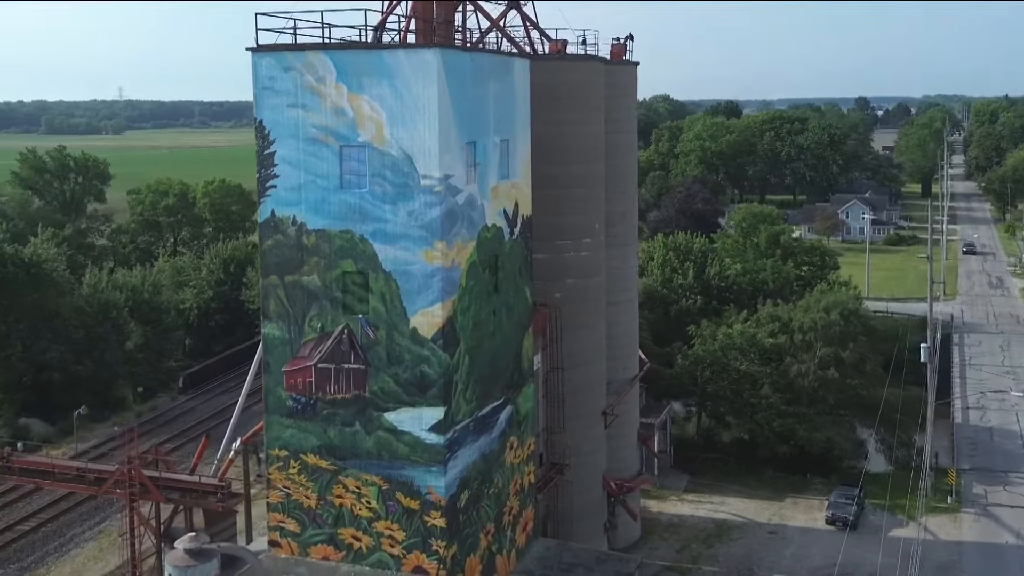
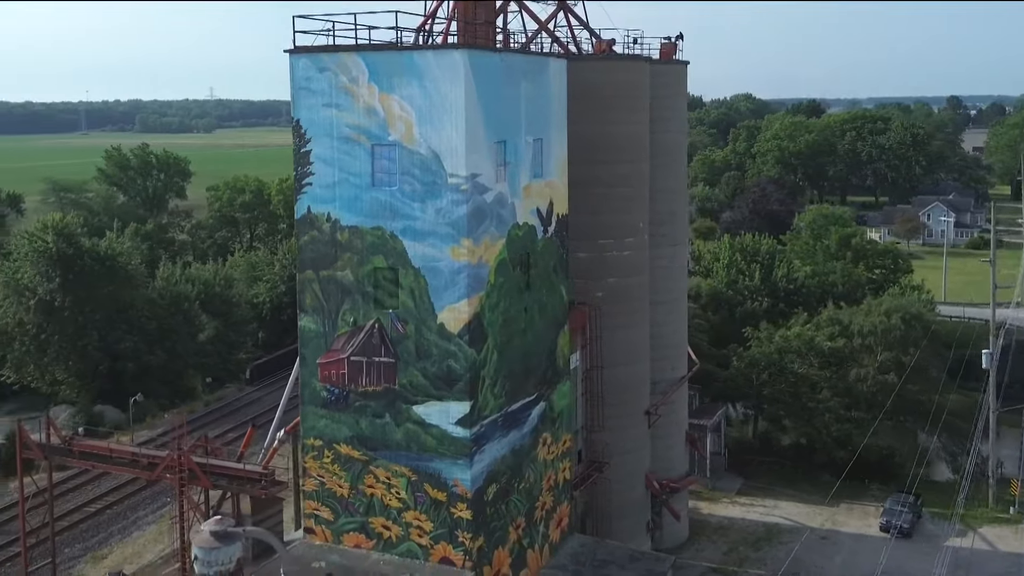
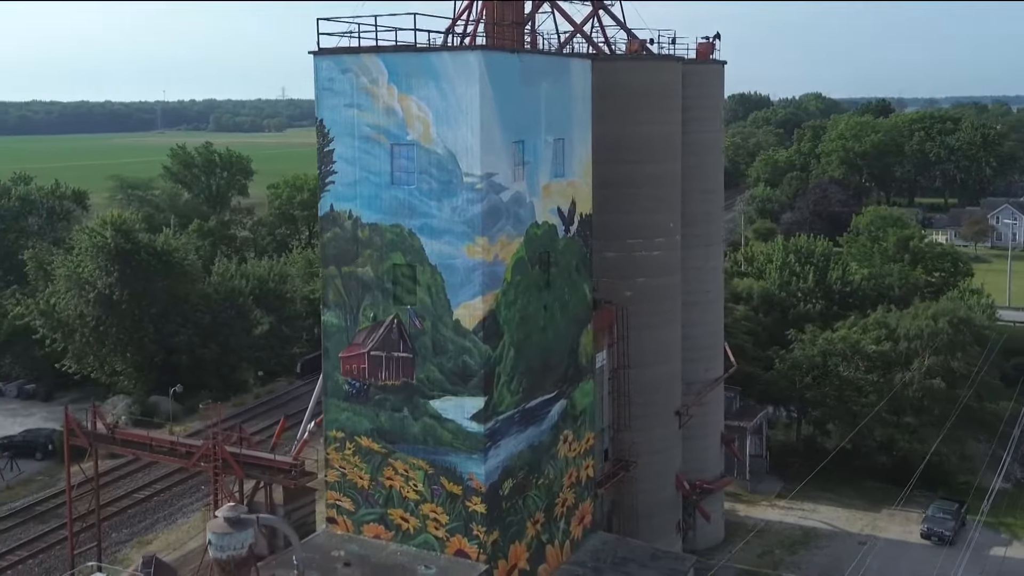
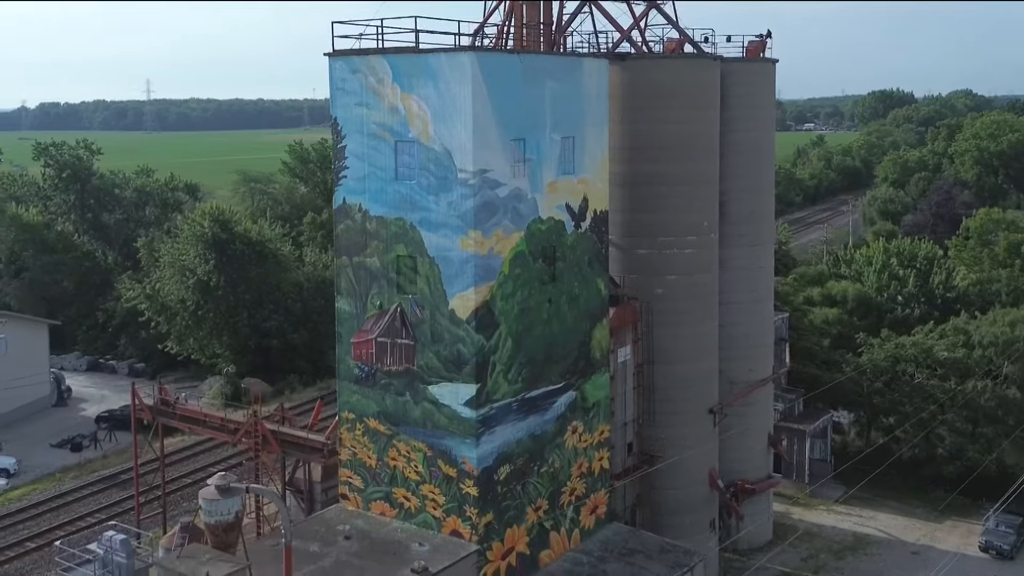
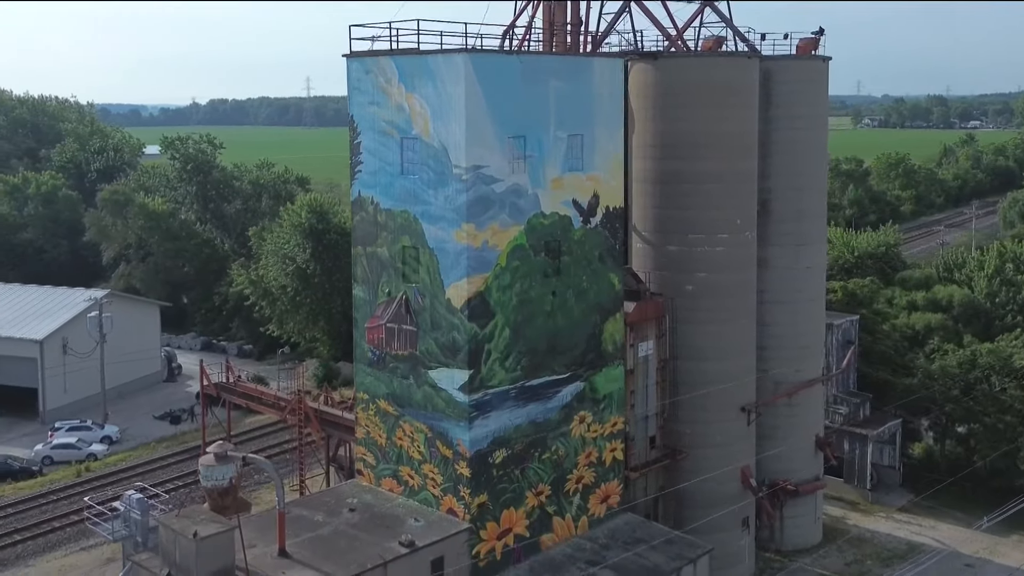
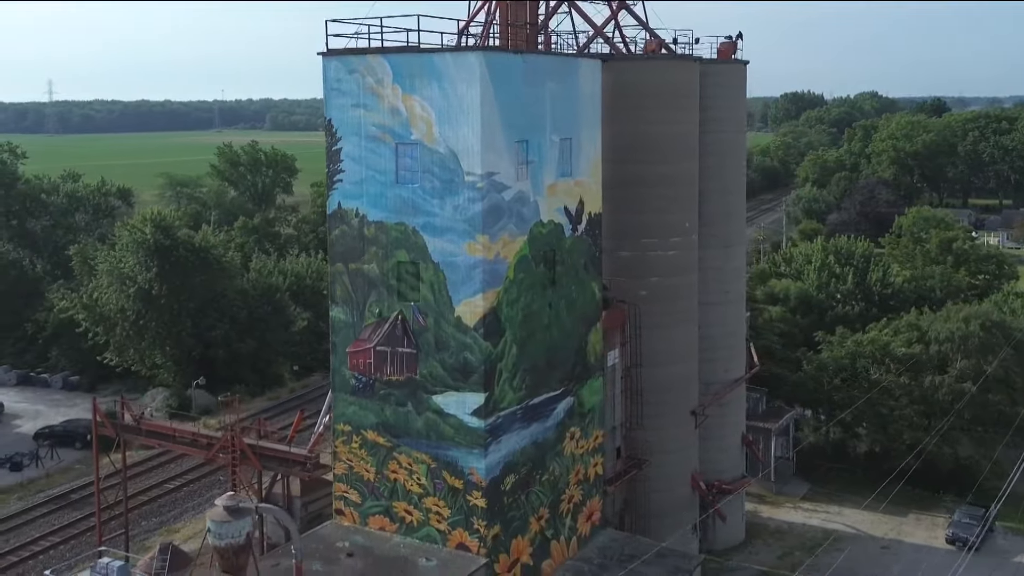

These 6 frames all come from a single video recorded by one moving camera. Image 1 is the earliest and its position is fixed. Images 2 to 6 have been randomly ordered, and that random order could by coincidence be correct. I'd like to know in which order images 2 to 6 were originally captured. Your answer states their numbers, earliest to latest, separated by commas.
2, 3, 6, 4, 5
